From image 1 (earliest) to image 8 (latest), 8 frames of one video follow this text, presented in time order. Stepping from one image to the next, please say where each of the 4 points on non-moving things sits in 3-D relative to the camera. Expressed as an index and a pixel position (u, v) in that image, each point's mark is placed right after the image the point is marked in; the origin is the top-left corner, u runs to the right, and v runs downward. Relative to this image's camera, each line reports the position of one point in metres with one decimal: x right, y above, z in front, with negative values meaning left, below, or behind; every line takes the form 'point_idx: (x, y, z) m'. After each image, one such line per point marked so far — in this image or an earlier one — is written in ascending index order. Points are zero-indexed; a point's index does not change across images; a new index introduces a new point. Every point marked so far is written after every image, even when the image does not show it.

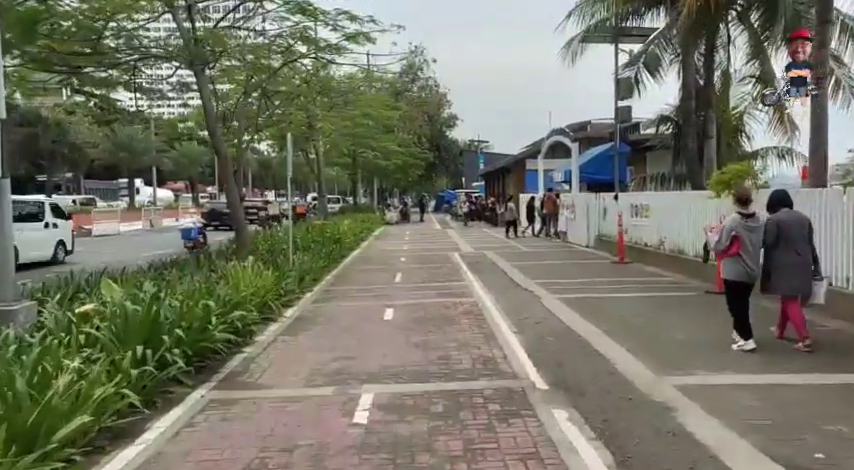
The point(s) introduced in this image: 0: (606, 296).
0: (+3.0, -1.0, +11.6) m
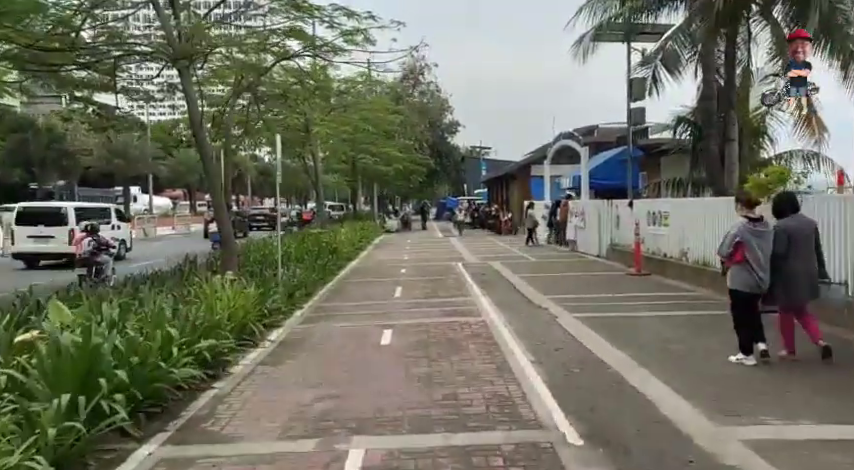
0: (+3.0, -1.2, +10.4) m
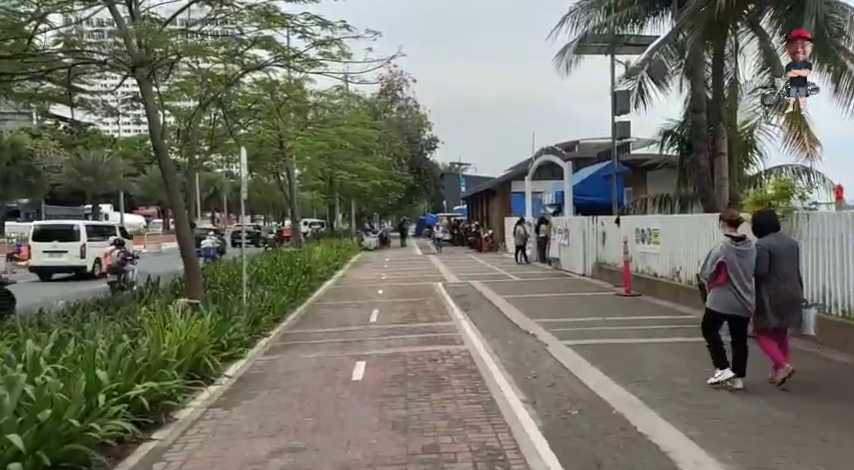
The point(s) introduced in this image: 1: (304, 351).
0: (+2.7, -1.4, +9.6) m
1: (-1.6, -1.5, +9.3) m
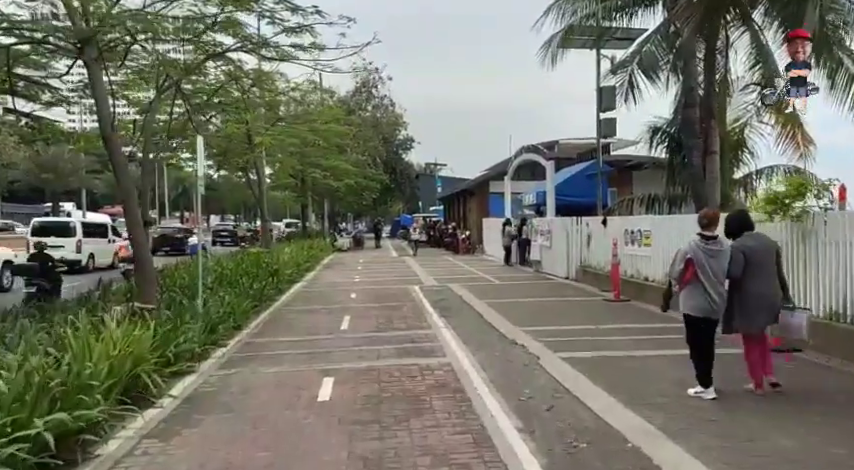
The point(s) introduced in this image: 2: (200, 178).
0: (+2.4, -1.4, +8.7) m
1: (-1.9, -1.5, +8.2) m
2: (-3.3, +0.8, +10.3) m
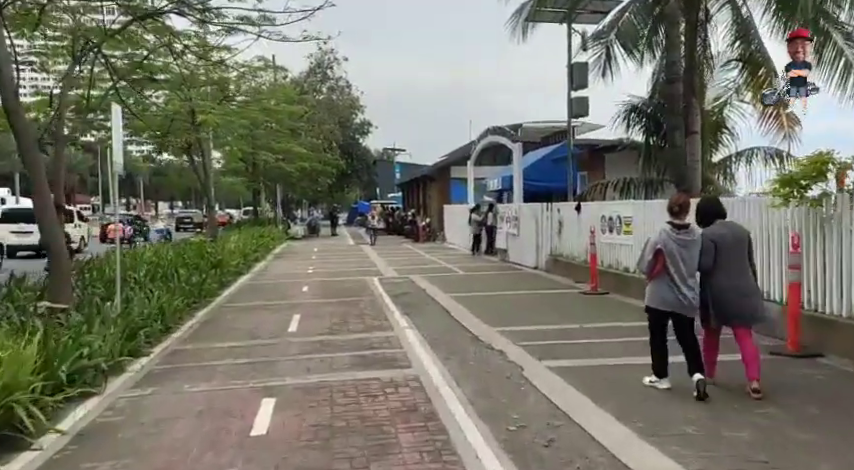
0: (+2.0, -1.3, +7.5) m
1: (-2.3, -1.4, +6.8) m
2: (-3.8, +0.9, +8.7) m
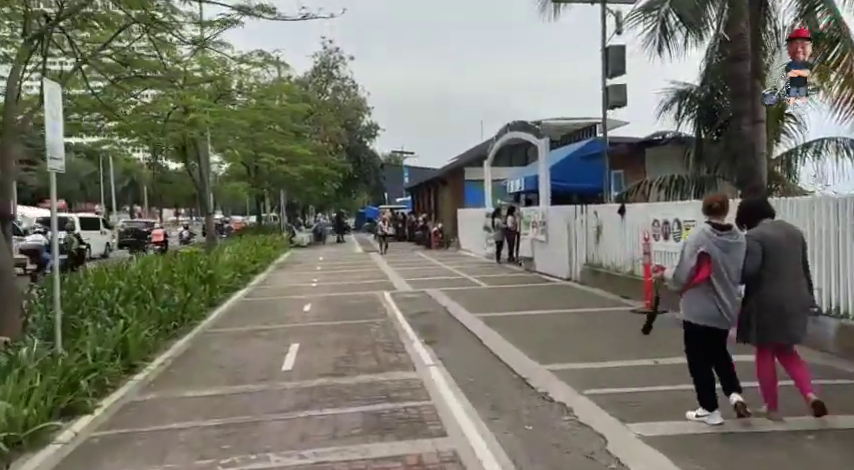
0: (+2.3, -1.4, +5.5) m
1: (-2.0, -1.5, +4.8) m
2: (-3.5, +0.8, +6.7) m
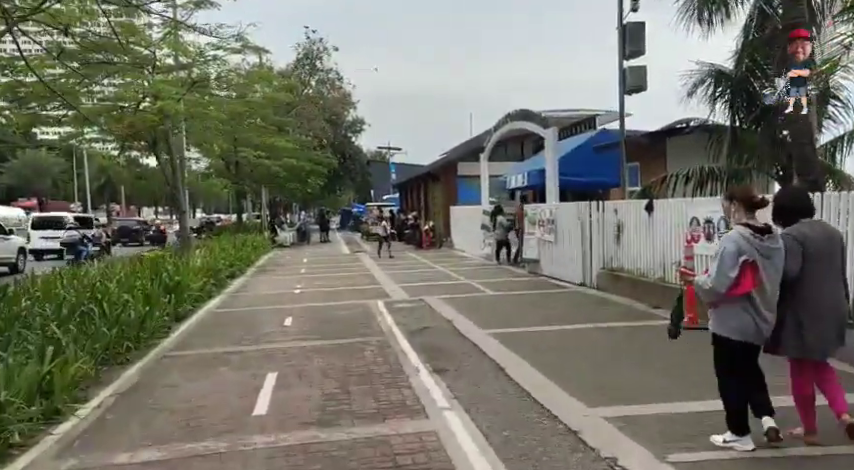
0: (+2.5, -1.4, +3.8) m
1: (-1.8, -1.6, +3.1) m
2: (-3.4, +0.7, +5.0) m
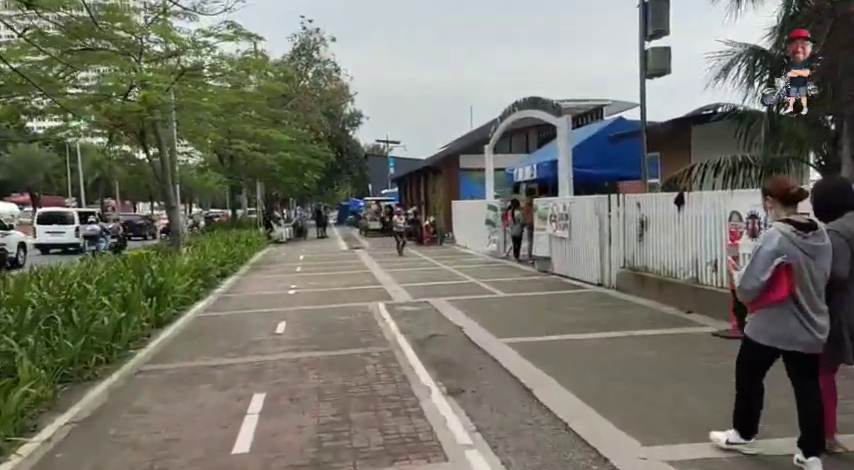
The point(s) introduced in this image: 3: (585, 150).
0: (+2.6, -1.4, +2.8) m
1: (-1.7, -1.6, +2.0) m
2: (-3.3, +0.7, +3.9) m
3: (+3.3, +1.9, +15.3) m
